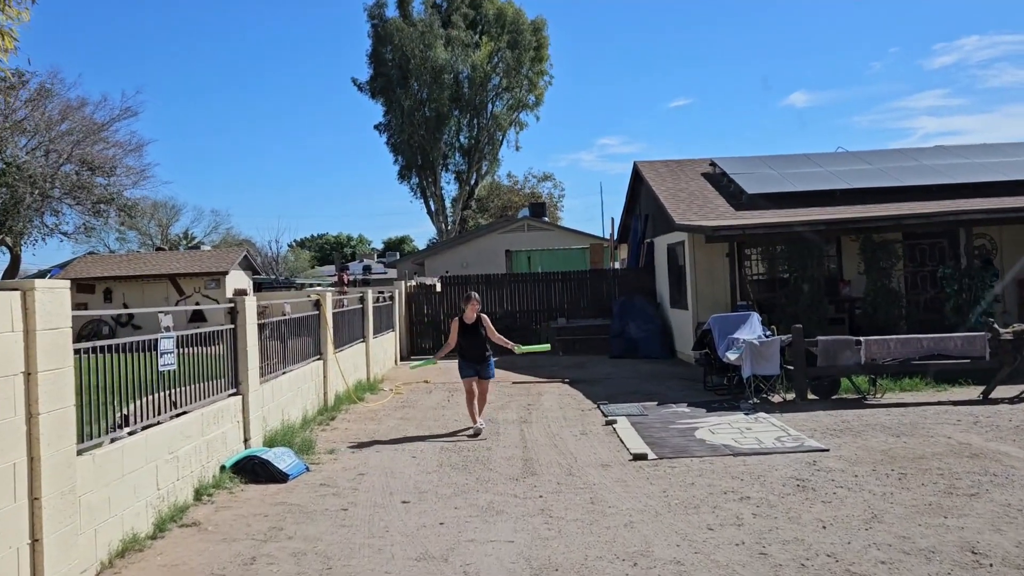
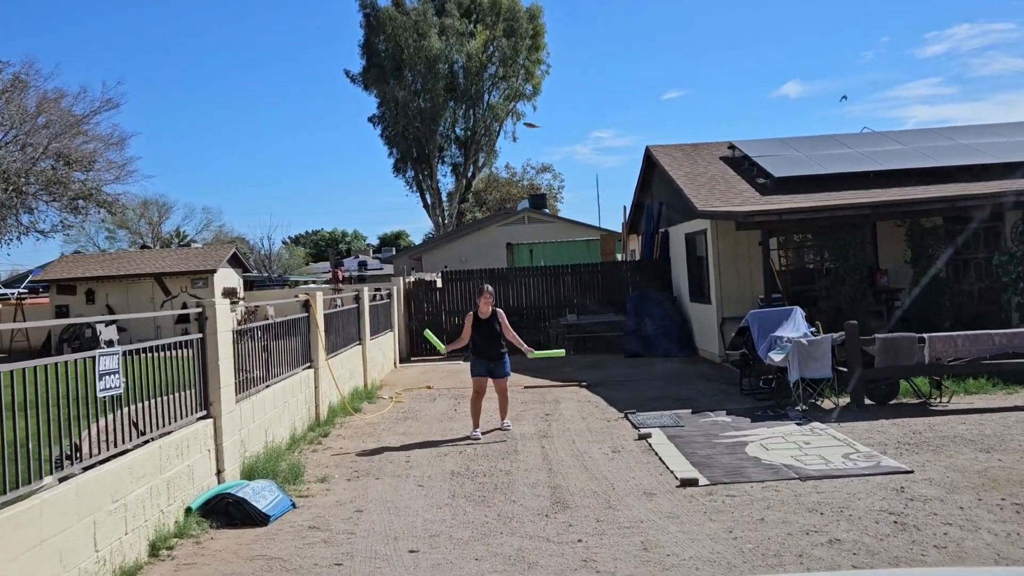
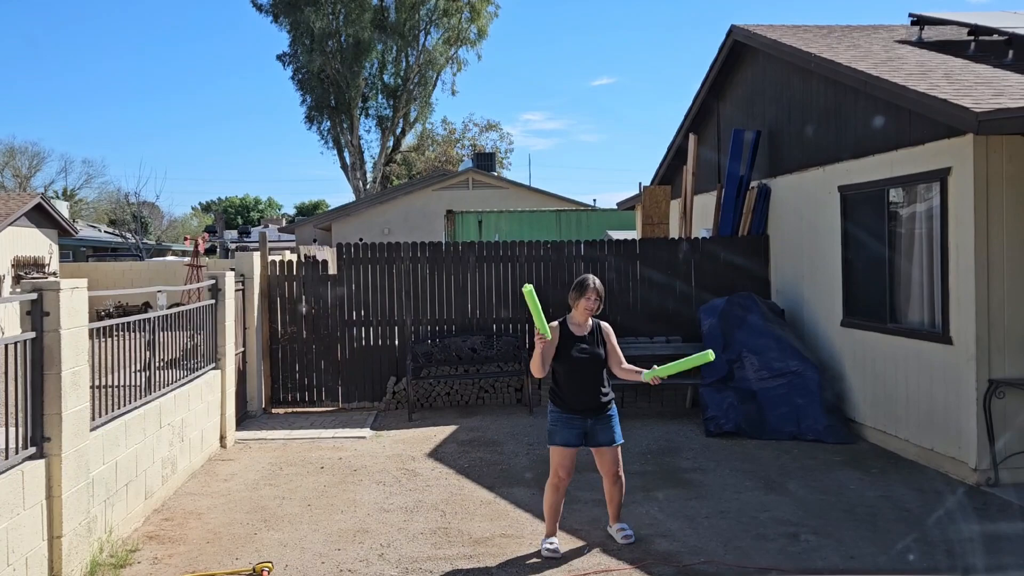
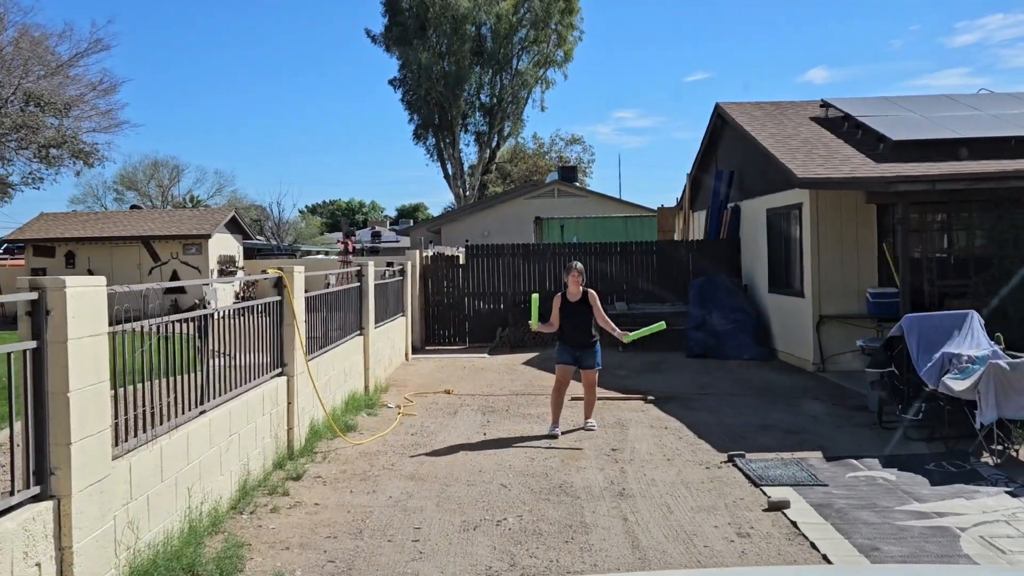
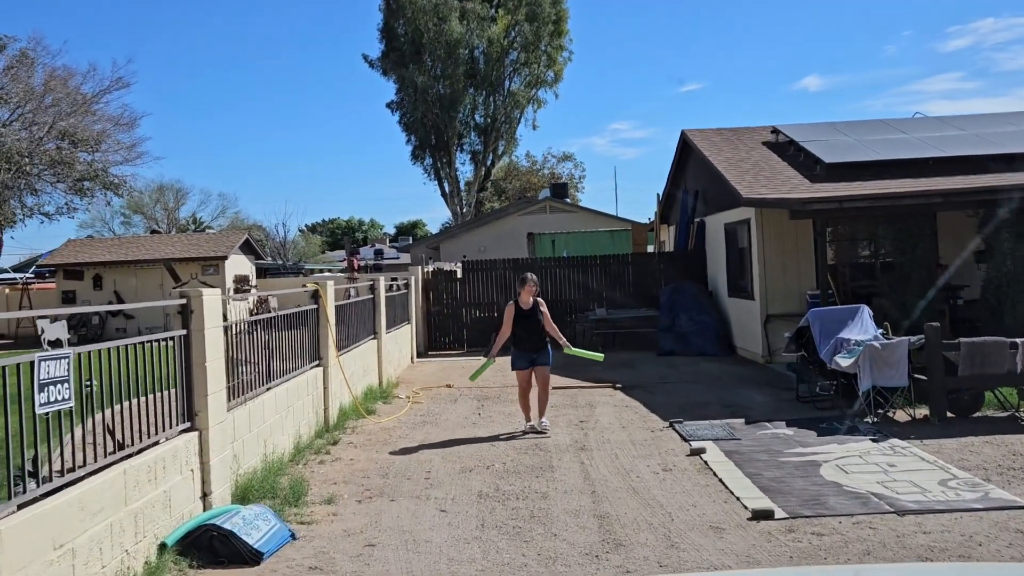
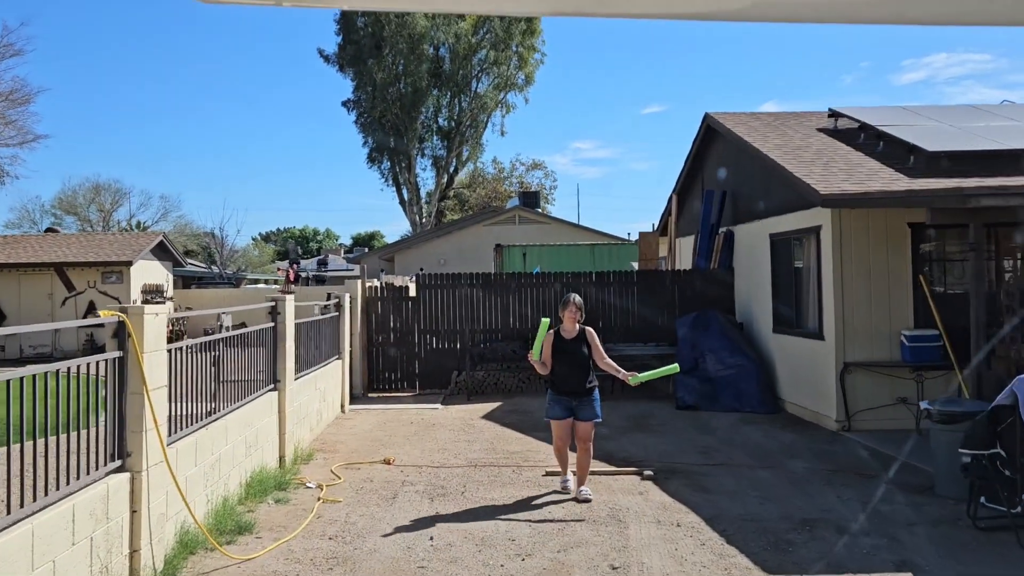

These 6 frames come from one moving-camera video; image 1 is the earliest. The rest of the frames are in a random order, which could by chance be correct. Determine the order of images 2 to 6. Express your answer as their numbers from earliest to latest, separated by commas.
2, 5, 4, 6, 3
